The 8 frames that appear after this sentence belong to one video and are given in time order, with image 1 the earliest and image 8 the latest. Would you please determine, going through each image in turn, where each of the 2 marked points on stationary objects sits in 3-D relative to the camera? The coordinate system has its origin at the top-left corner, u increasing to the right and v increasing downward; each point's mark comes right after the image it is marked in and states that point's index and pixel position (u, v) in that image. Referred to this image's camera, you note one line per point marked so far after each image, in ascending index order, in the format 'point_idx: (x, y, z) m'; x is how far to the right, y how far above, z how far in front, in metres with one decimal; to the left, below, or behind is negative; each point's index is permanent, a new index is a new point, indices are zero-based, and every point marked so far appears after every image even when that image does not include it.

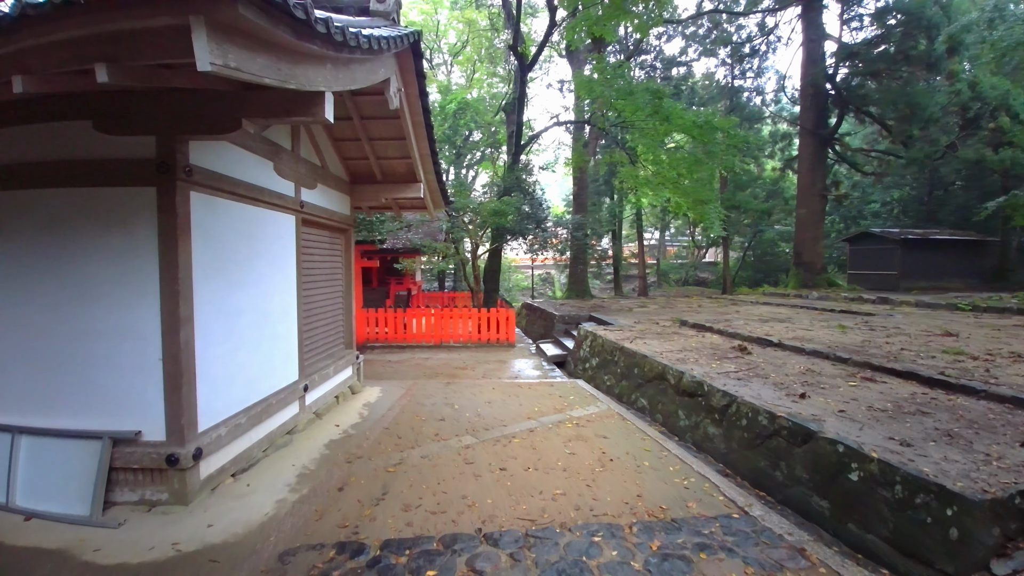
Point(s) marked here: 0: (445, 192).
0: (-1.0, +1.4, +6.6) m
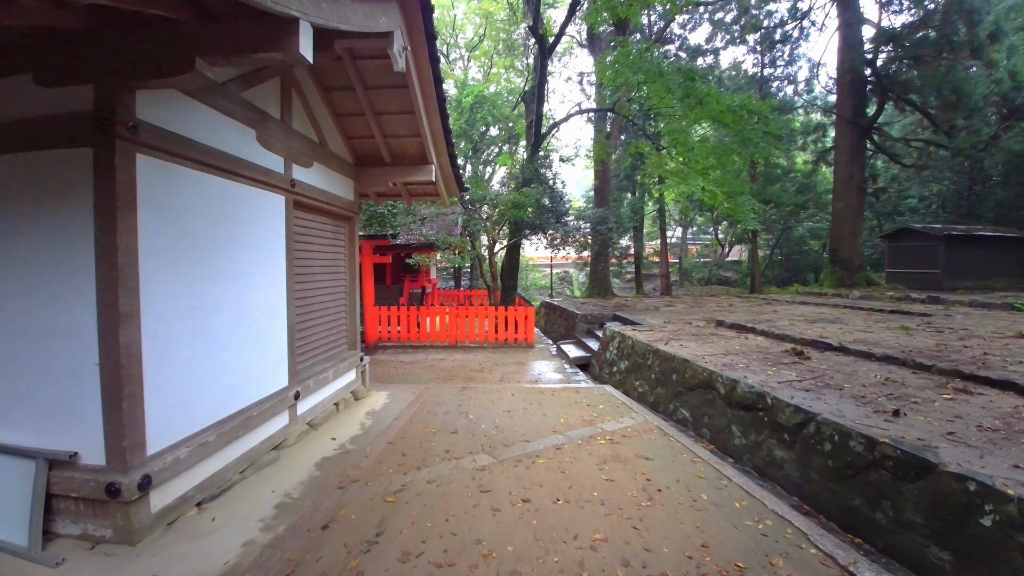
0: (-0.7, +1.4, +6.0) m
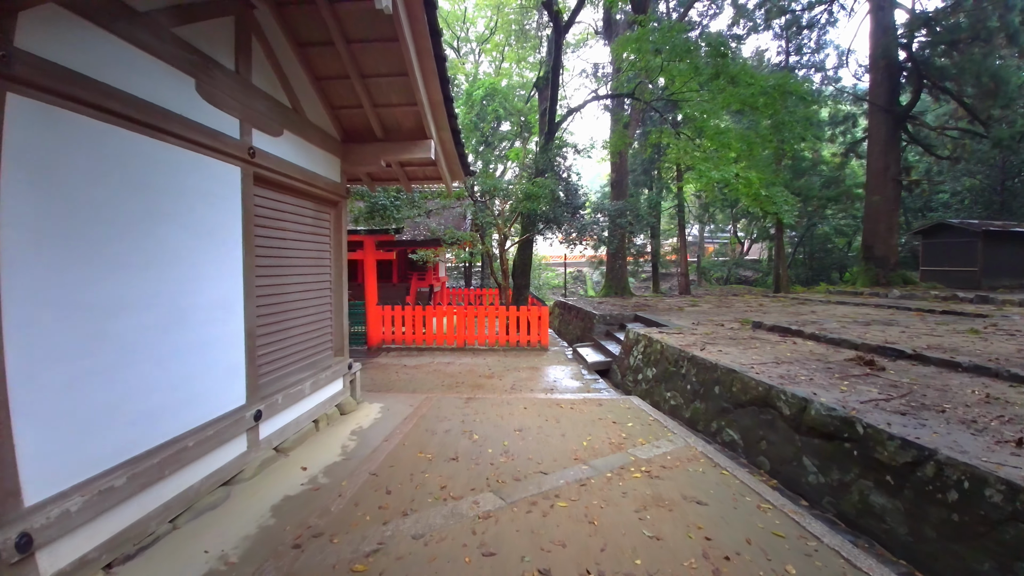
0: (-0.5, +1.5, +5.2) m
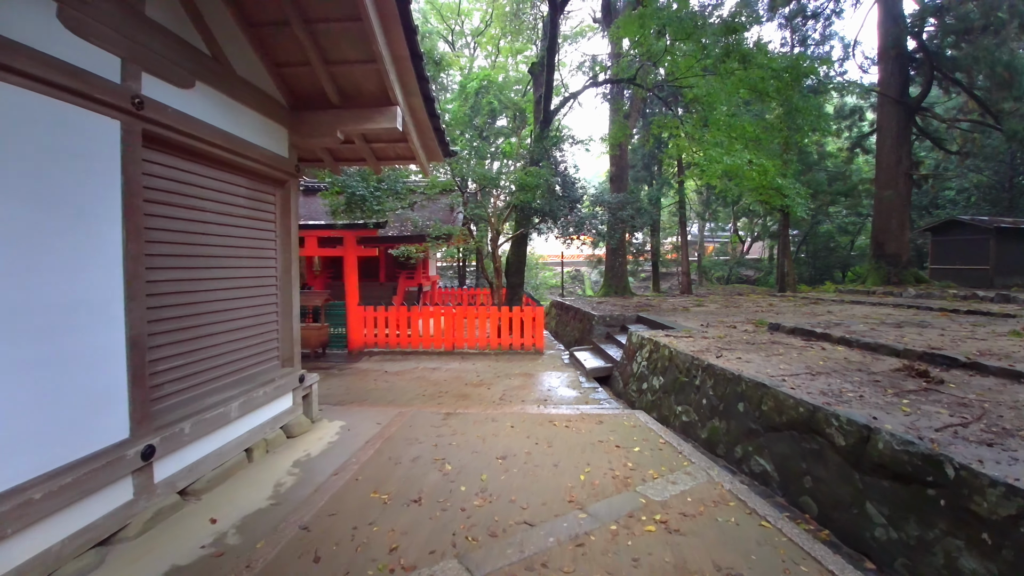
0: (-0.7, +1.5, +4.4) m
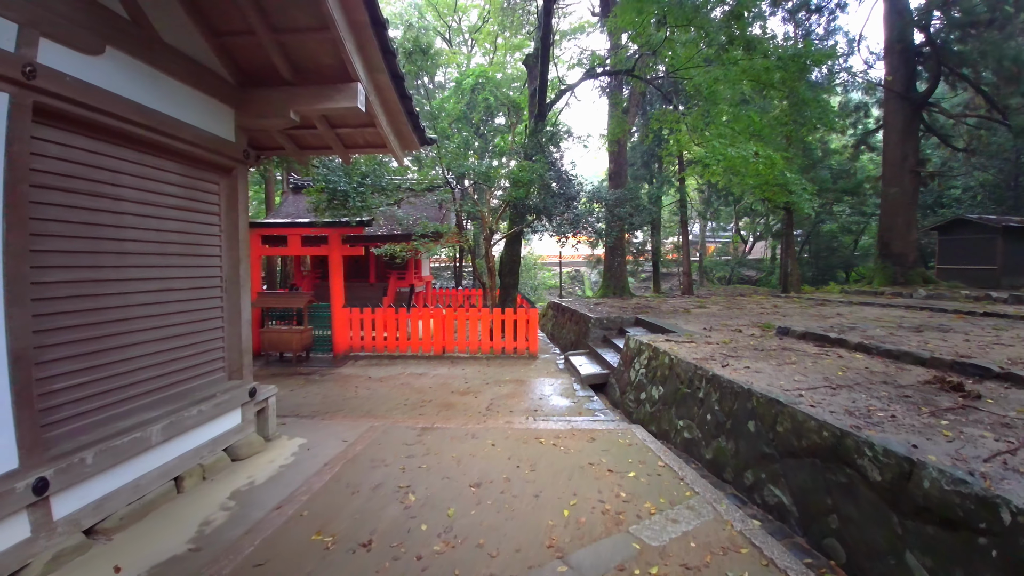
0: (-0.8, +1.5, +4.0) m
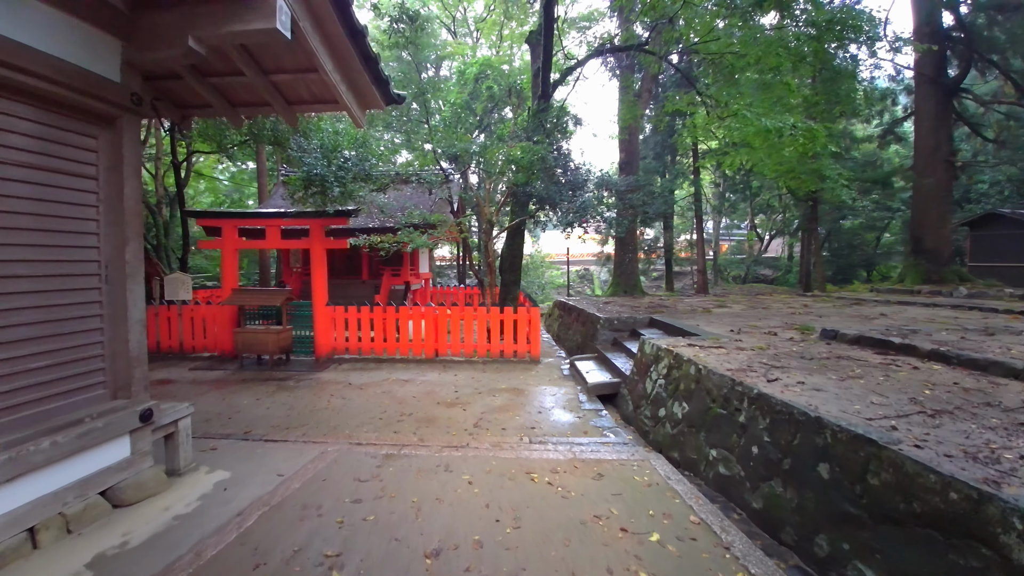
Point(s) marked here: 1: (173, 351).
0: (-1.0, +1.5, +3.1) m
1: (-6.1, -1.1, +8.3) m
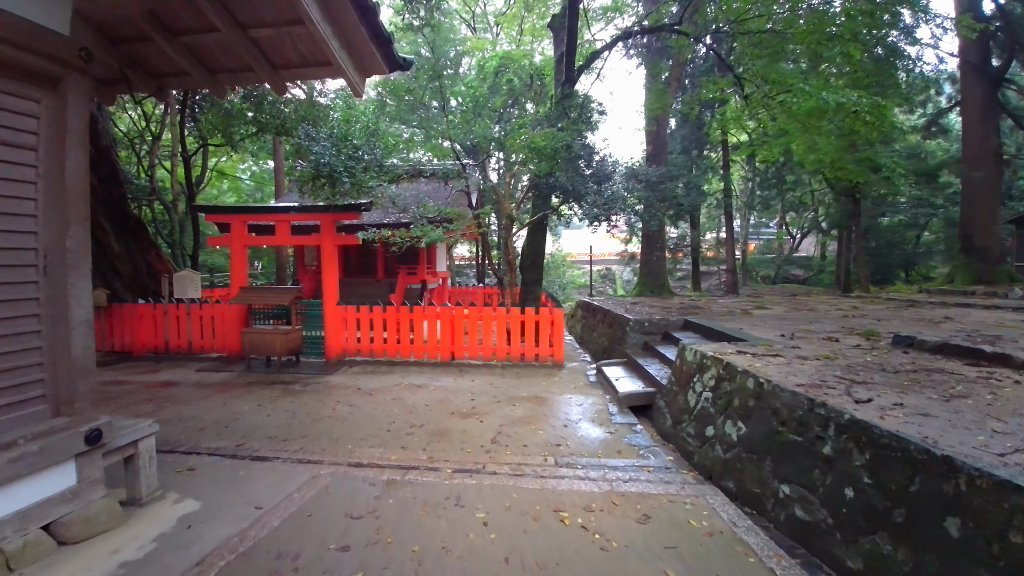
0: (-0.8, +1.6, +2.6) m
1: (-5.7, -1.1, +8.0) m
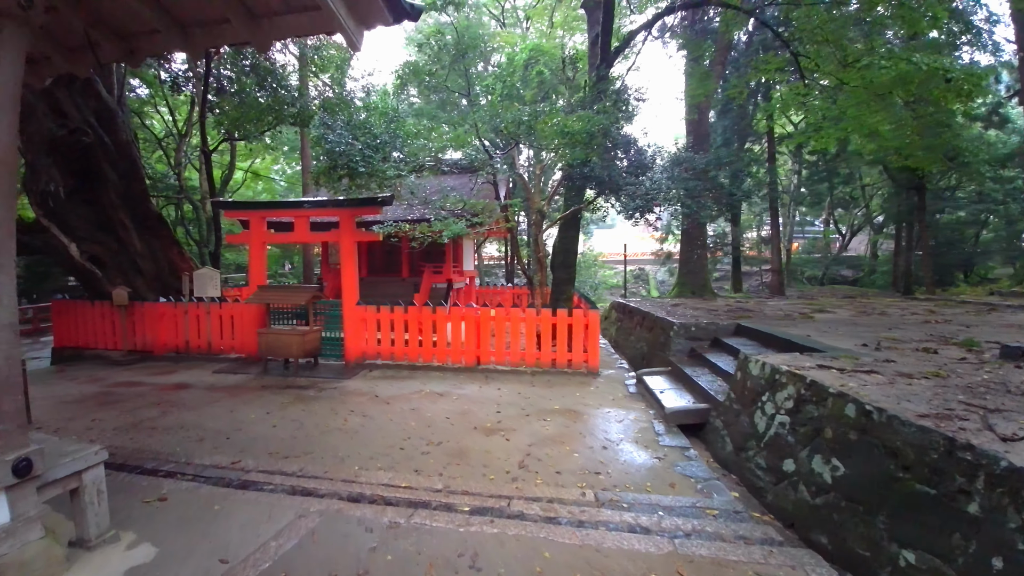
0: (-0.7, +1.6, +2.0) m
1: (-5.3, -1.1, +7.7) m
